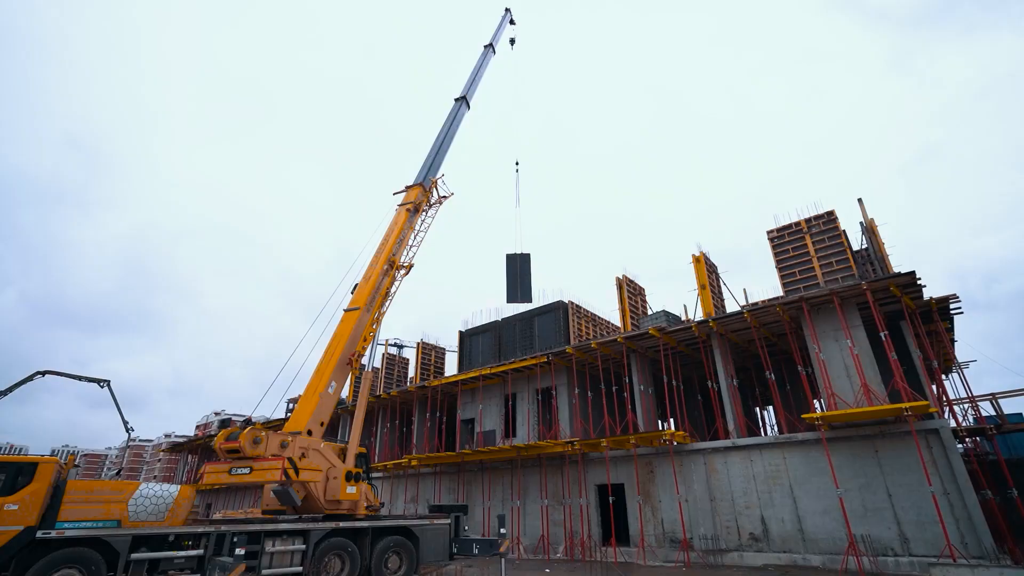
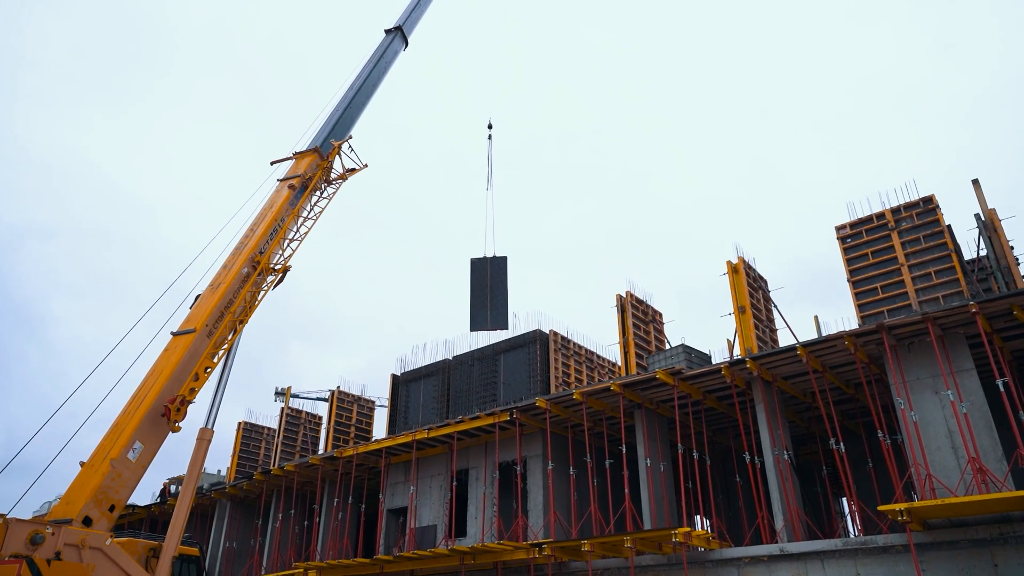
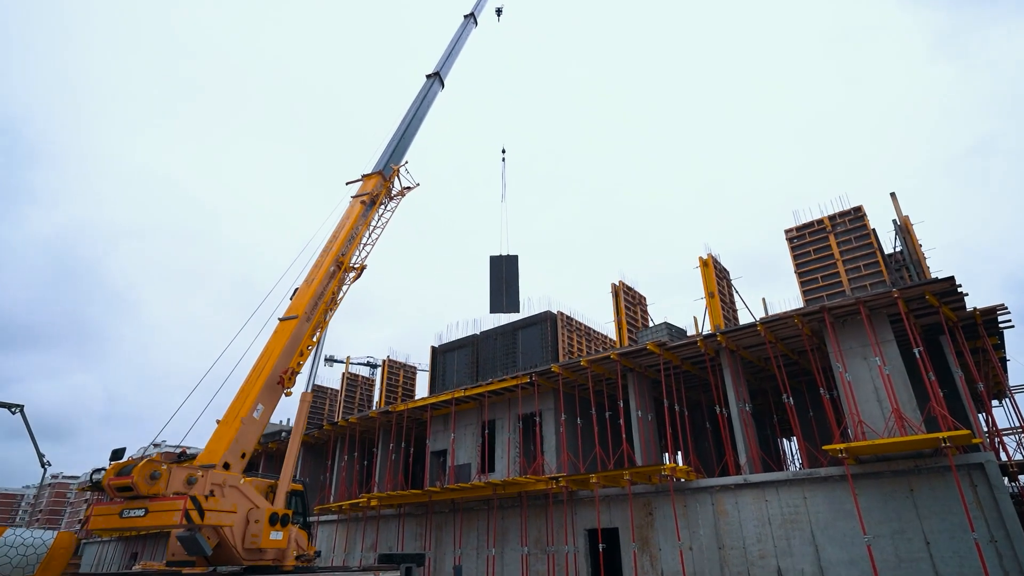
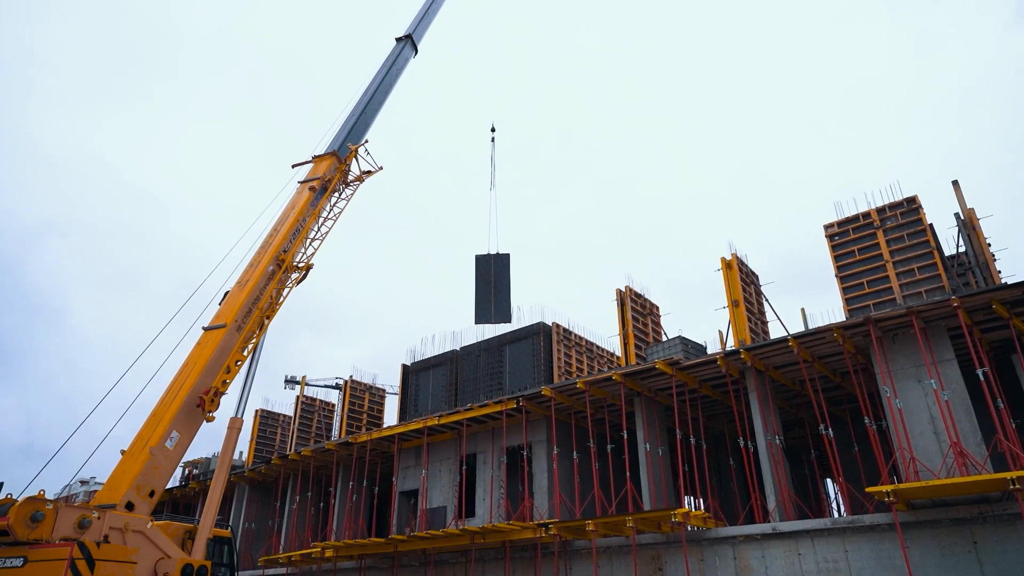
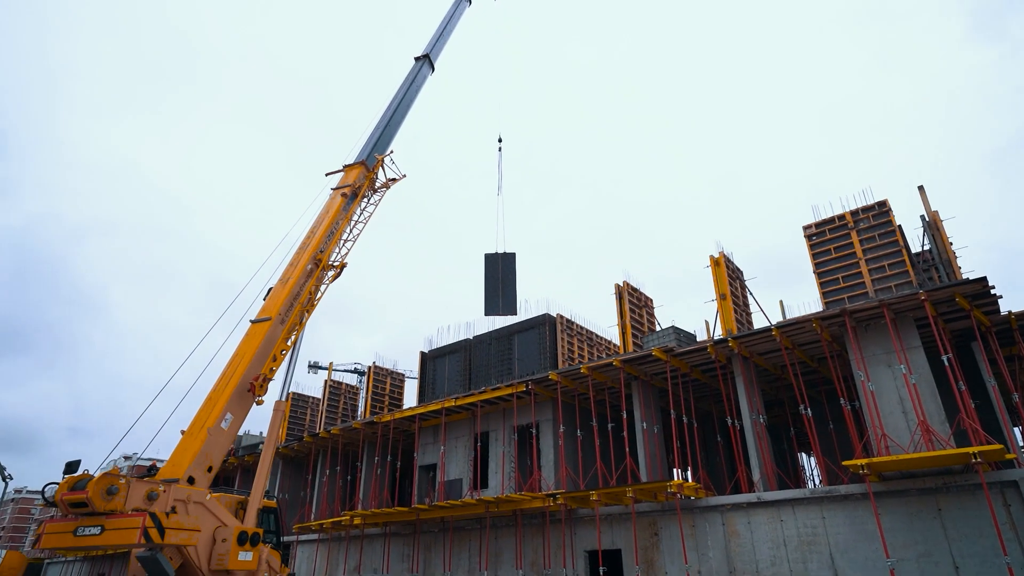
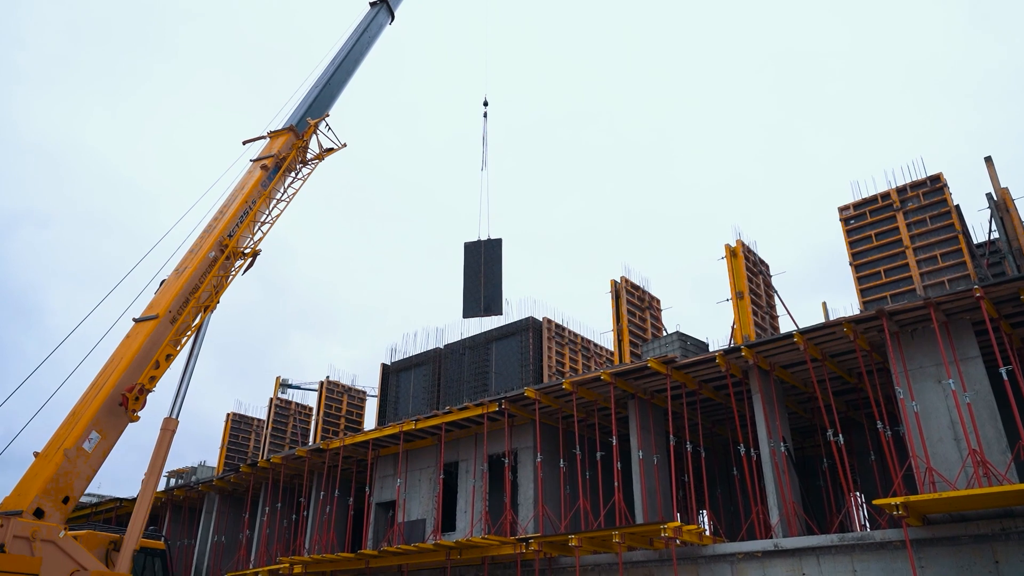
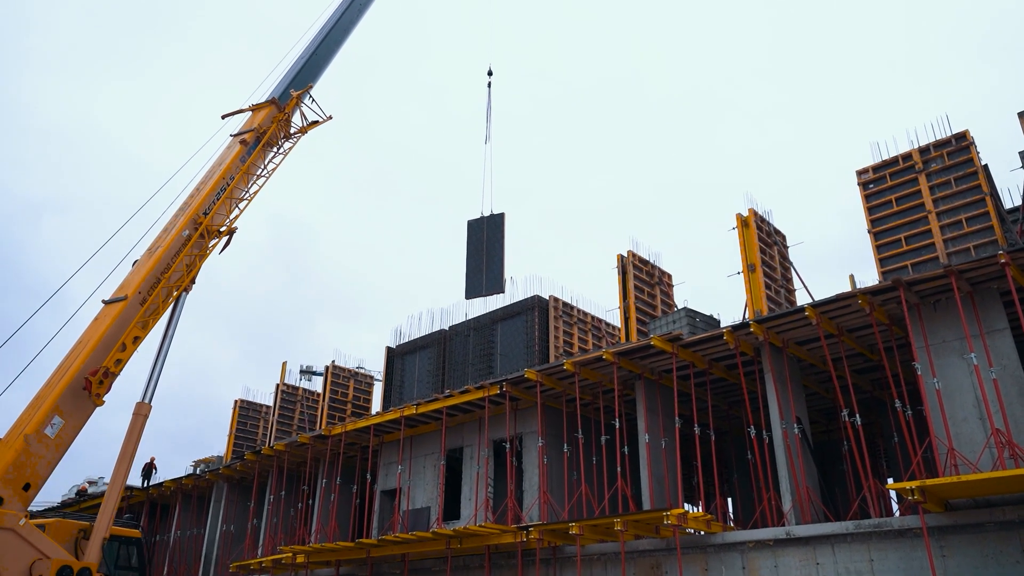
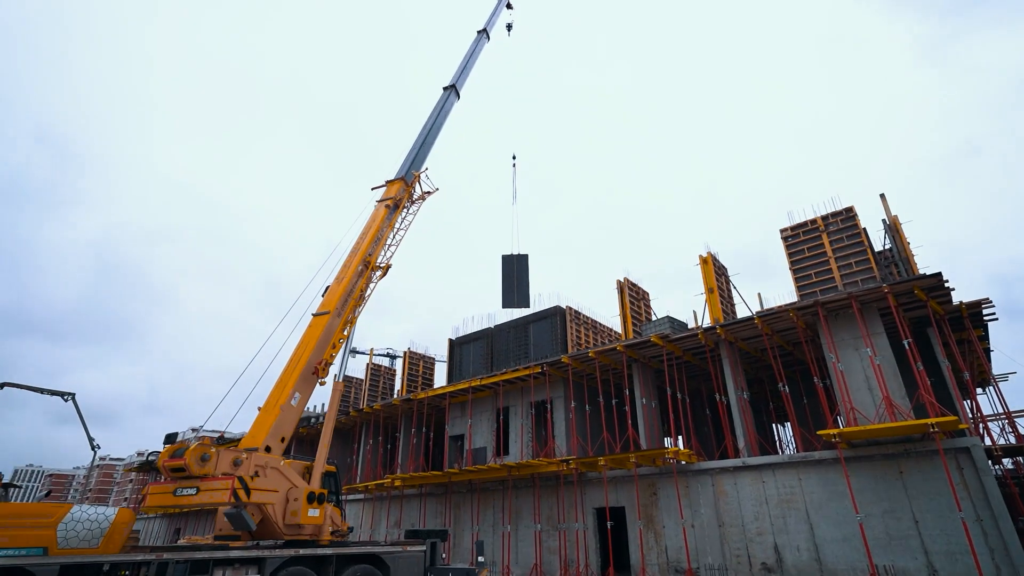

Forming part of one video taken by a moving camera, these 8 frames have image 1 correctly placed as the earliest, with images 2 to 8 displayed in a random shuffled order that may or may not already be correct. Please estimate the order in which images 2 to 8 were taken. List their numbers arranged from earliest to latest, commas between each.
8, 3, 5, 4, 2, 6, 7
